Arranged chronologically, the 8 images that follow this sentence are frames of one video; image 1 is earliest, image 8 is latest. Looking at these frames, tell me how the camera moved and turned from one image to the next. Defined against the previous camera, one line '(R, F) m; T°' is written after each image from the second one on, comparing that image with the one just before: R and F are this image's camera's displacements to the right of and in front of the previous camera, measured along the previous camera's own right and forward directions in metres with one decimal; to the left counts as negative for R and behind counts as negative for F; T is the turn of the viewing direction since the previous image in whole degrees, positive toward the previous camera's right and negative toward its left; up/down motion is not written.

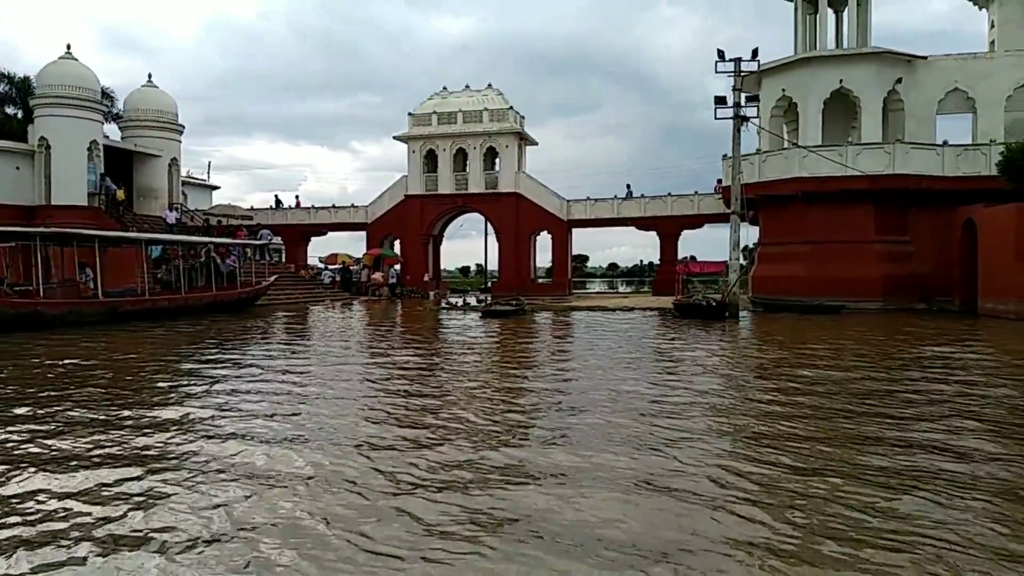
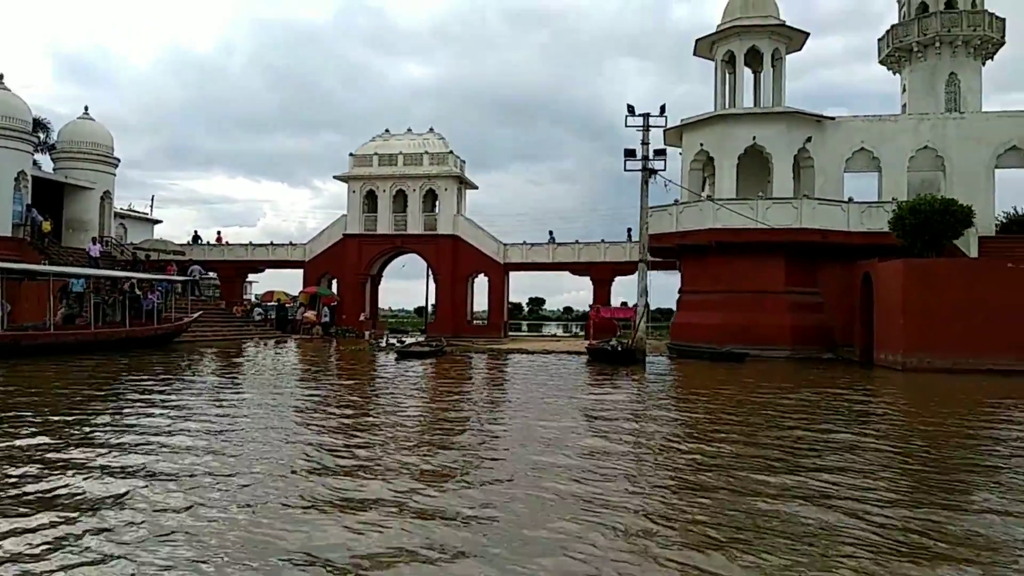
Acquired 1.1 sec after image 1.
(+1.0, -0.3) m; +3°
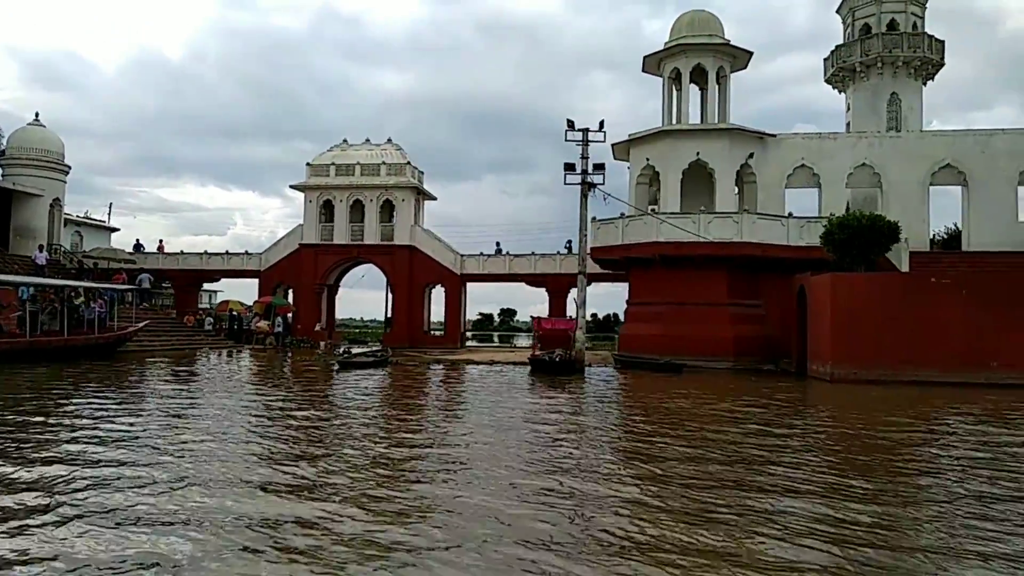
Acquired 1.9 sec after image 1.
(+0.7, -0.2) m; +2°
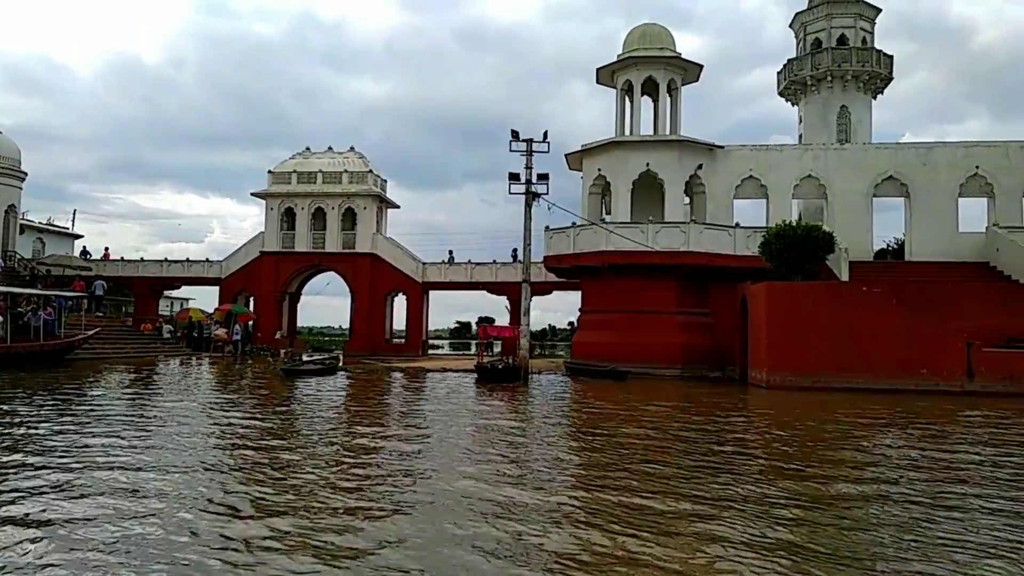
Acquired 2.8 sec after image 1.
(+0.8, -0.2) m; +1°
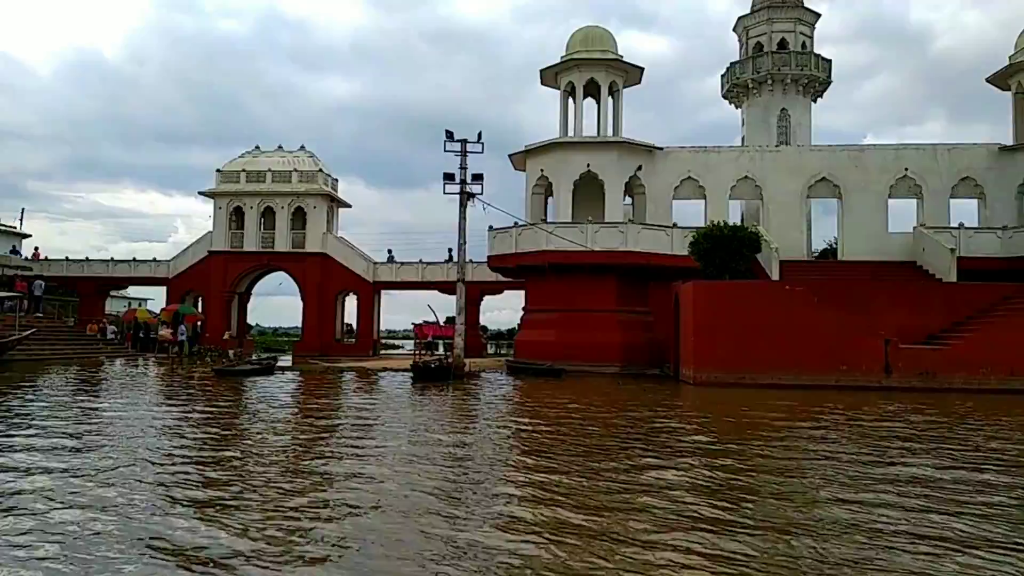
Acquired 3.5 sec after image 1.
(+0.8, -0.2) m; +2°
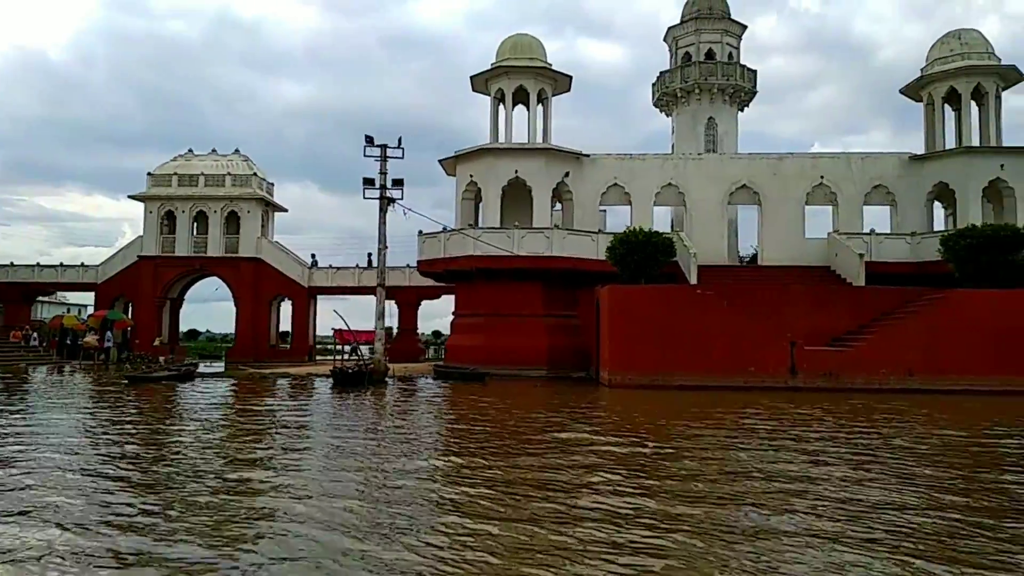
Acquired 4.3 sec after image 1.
(+0.8, -0.2) m; +3°
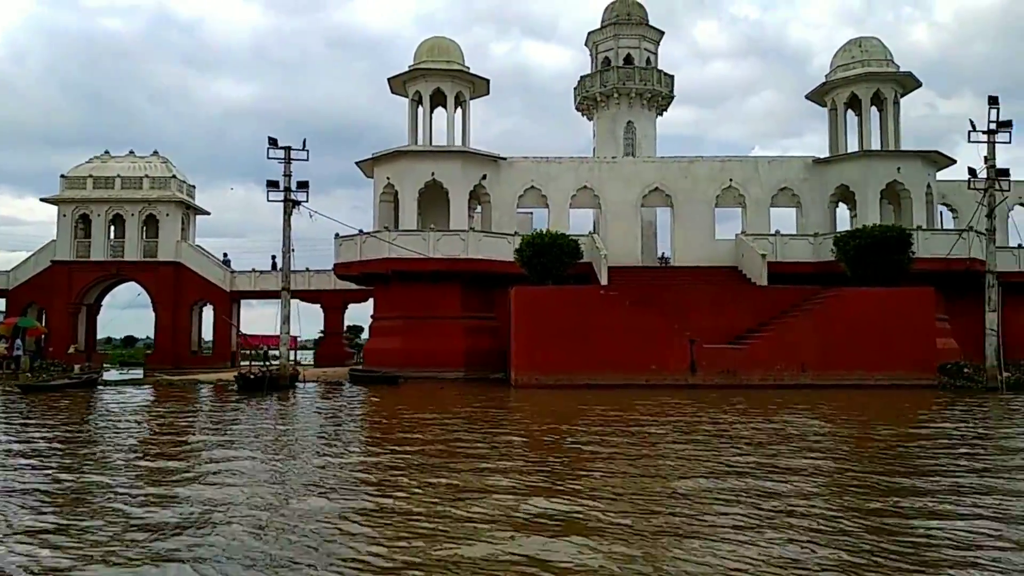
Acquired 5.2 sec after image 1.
(+0.9, -0.2) m; +4°
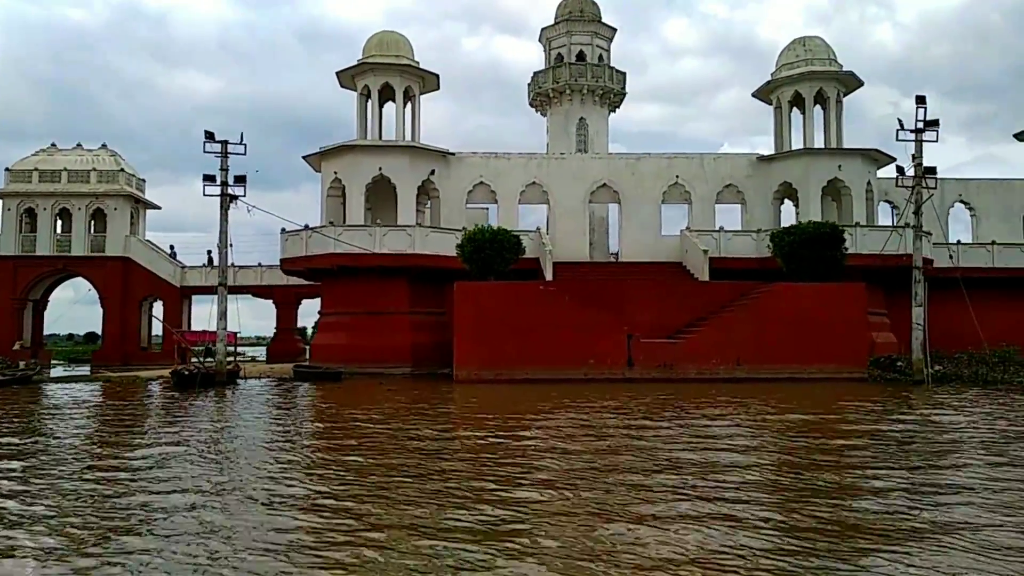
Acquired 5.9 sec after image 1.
(+0.7, -0.1) m; +2°
